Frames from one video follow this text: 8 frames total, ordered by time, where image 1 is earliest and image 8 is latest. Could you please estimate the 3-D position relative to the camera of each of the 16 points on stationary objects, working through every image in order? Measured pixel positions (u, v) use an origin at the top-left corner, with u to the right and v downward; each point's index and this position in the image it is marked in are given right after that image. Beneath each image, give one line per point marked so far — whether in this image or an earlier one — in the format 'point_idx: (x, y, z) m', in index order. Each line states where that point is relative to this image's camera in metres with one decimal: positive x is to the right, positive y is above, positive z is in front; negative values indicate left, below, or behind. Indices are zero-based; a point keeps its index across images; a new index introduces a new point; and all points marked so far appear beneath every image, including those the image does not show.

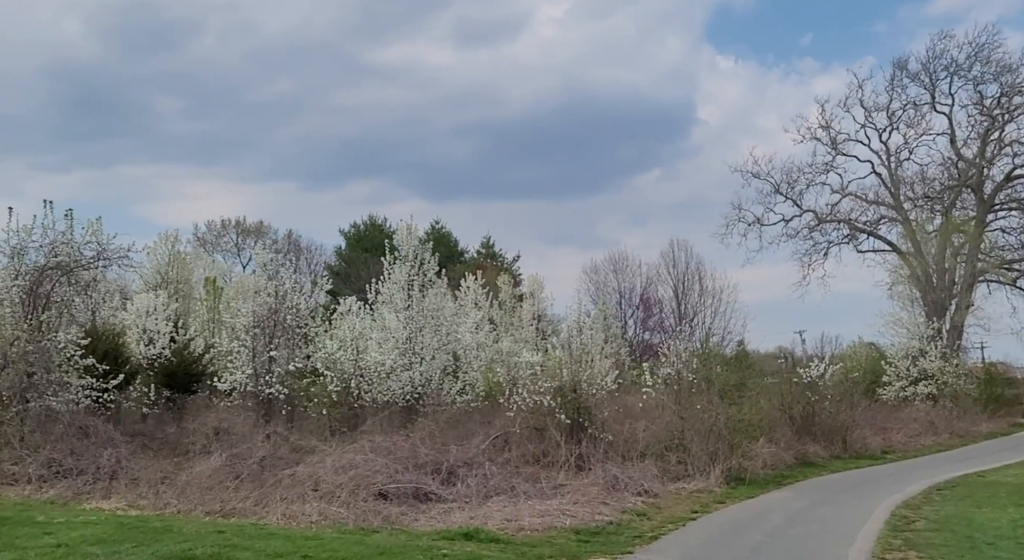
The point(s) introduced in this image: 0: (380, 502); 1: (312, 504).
0: (-2.1, -3.4, +16.3) m
1: (-3.0, -3.3, +15.6) m
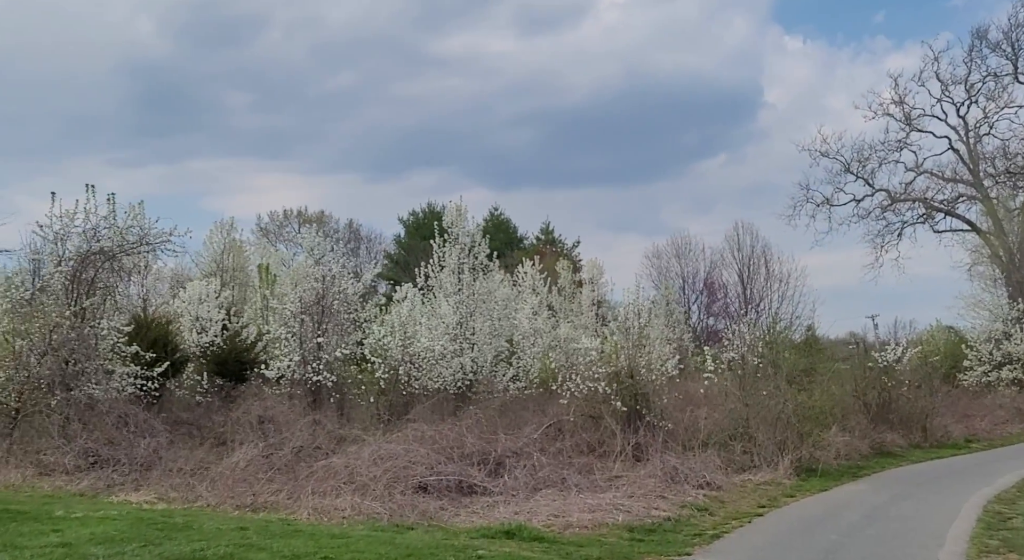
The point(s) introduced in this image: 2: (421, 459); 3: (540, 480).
0: (-1.3, -3.1, +15.2) m
1: (-2.3, -3.0, +14.5) m
2: (-1.4, -2.8, +16.5) m
3: (+0.5, -3.3, +17.4) m
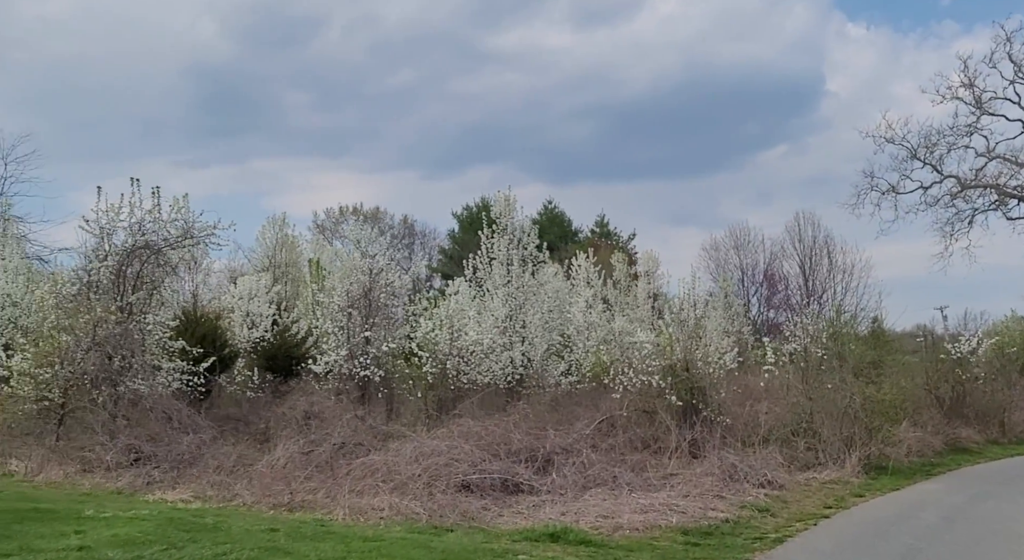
0: (-0.7, -2.9, +14.5) m
1: (-1.7, -2.9, +13.9) m
2: (-0.7, -2.6, +15.7) m
3: (+1.2, -3.1, +16.5) m
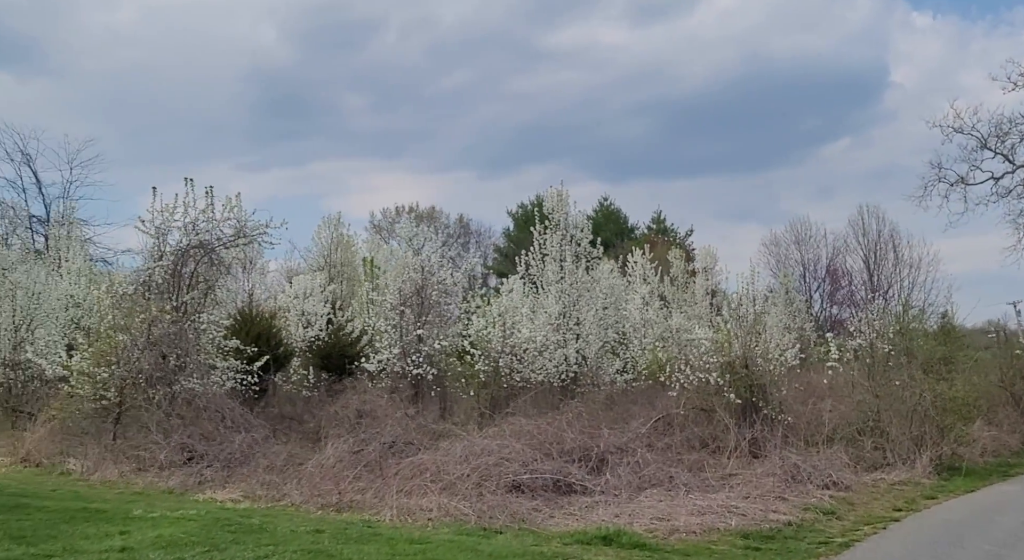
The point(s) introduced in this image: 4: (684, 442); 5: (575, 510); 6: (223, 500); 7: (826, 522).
0: (0.0, -2.9, +14.1) m
1: (-1.0, -2.8, +13.5) m
2: (+0.1, -2.6, +15.4) m
3: (+2.0, -3.0, +16.1) m
4: (+3.2, -3.1, +19.9) m
5: (+0.8, -3.0, +13.7) m
6: (-4.1, -3.1, +14.8) m
7: (+4.0, -3.1, +13.5) m
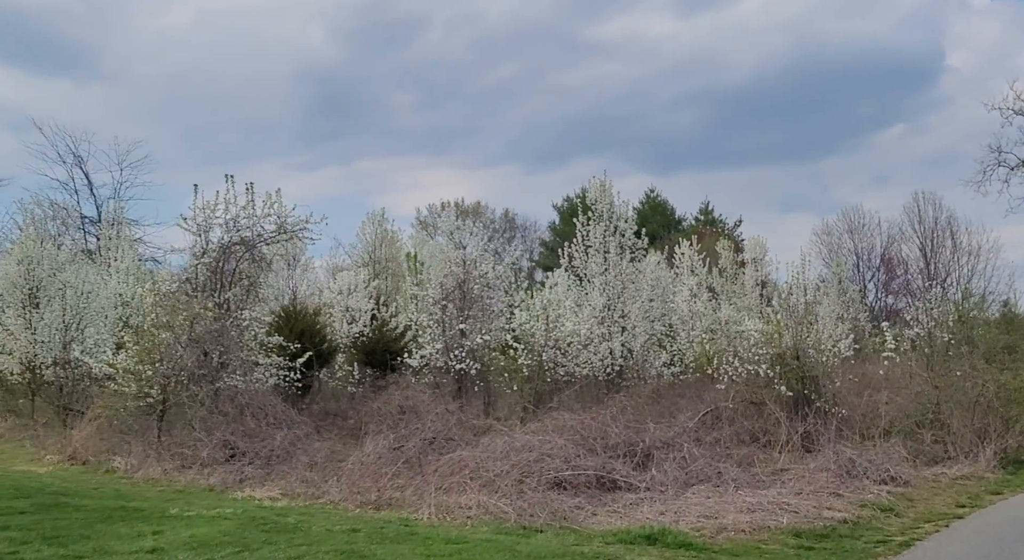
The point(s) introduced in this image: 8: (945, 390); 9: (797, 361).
0: (+0.5, -2.8, +13.7) m
1: (-0.5, -2.7, +13.2) m
2: (+0.7, -2.4, +15.0) m
3: (+2.7, -2.9, +15.6) m
4: (+4.1, -2.9, +19.3) m
5: (+1.4, -2.9, +13.3) m
6: (-3.5, -3.0, +14.6) m
7: (+4.5, -2.9, +12.9) m
8: (+7.9, -2.0, +19.3) m
9: (+5.4, -1.5, +19.8) m
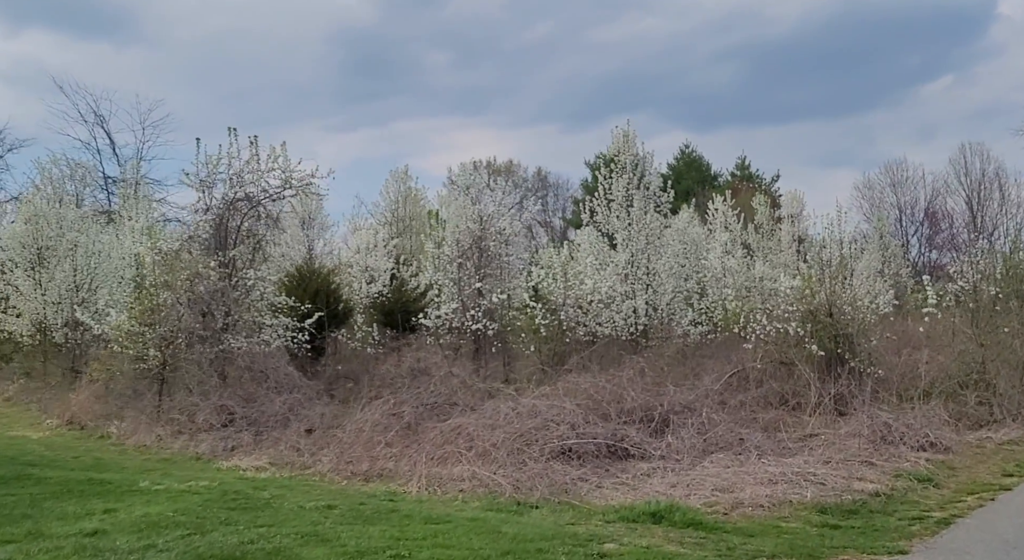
0: (+0.5, -2.2, +12.6) m
1: (-0.5, -2.1, +12.1) m
2: (+0.7, -1.8, +13.8) m
3: (+2.7, -2.2, +14.4) m
4: (+4.3, -2.0, +18.1) m
5: (+1.3, -2.3, +12.1) m
6: (-3.5, -2.4, +13.7) m
7: (+4.5, -2.3, +11.7) m
8: (+8.1, -1.2, +17.8) m
9: (+5.6, -0.7, +18.5) m
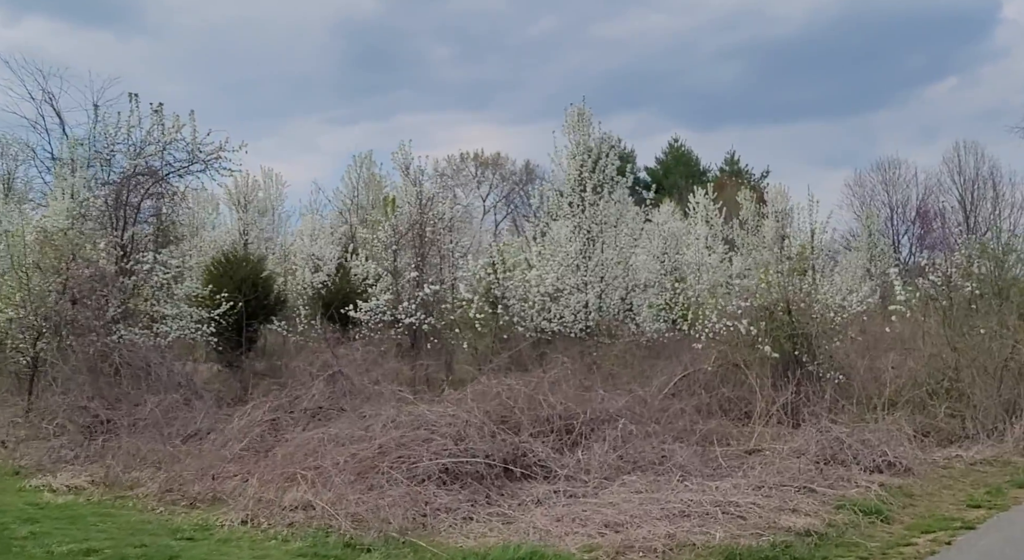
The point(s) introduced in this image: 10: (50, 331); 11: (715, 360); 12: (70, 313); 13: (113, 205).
0: (-0.8, -2.0, +10.3) m
1: (-1.9, -2.0, +9.9) m
2: (-0.7, -1.6, +11.6) m
3: (+1.4, -2.1, +12.2) m
4: (+2.9, -1.9, +15.9) m
5: (0.0, -2.1, +9.9) m
6: (-4.8, -2.2, +11.4) m
7: (+3.2, -2.2, +9.5) m
8: (+6.7, -1.1, +15.6) m
9: (+4.2, -0.6, +16.3) m
10: (-8.0, -0.9, +19.1) m
11: (+3.1, -1.3, +16.7) m
12: (-7.9, -0.6, +19.6) m
13: (-7.9, +1.4, +21.0) m
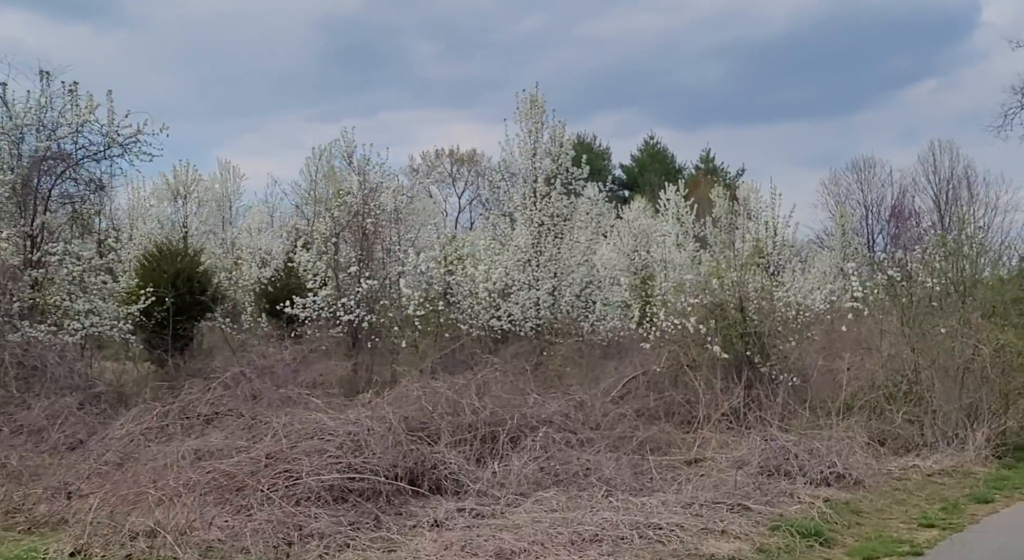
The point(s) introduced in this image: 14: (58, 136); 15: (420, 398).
0: (-1.7, -1.9, +9.1) m
1: (-2.8, -1.9, +8.6) m
2: (-1.6, -1.6, +10.4) m
3: (+0.4, -2.0, +11.0) m
4: (+1.9, -1.8, +14.7) m
5: (-0.9, -2.1, +8.7) m
6: (-5.8, -2.1, +10.1) m
7: (+2.3, -2.2, +8.3) m
8: (+5.7, -1.0, +14.5) m
9: (+3.2, -0.5, +15.1) m
10: (-9.1, -0.8, +17.7) m
11: (+2.1, -1.2, +15.6) m
12: (-8.9, -0.5, +18.2) m
13: (-9.0, +1.6, +19.7) m
14: (-8.4, +2.6, +20.0) m
15: (-1.2, -1.4, +12.9) m
